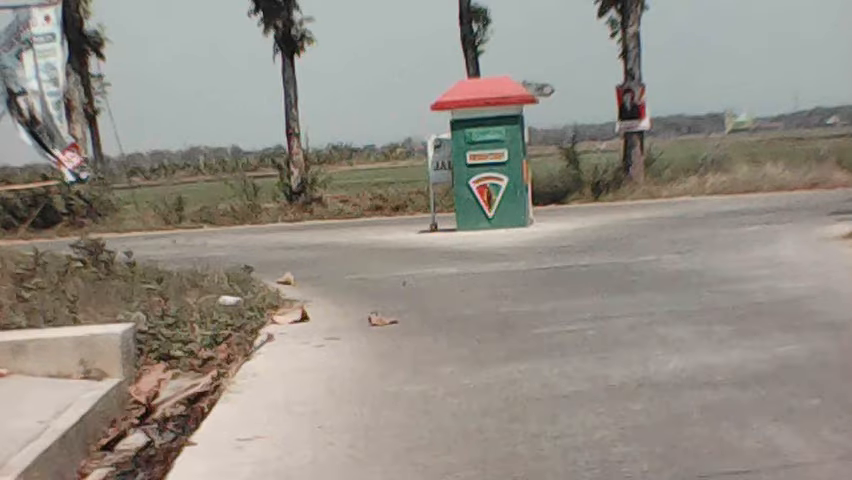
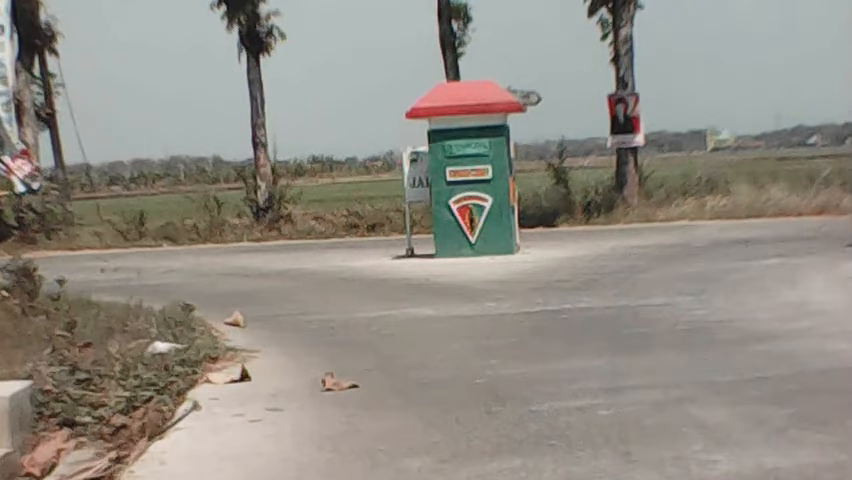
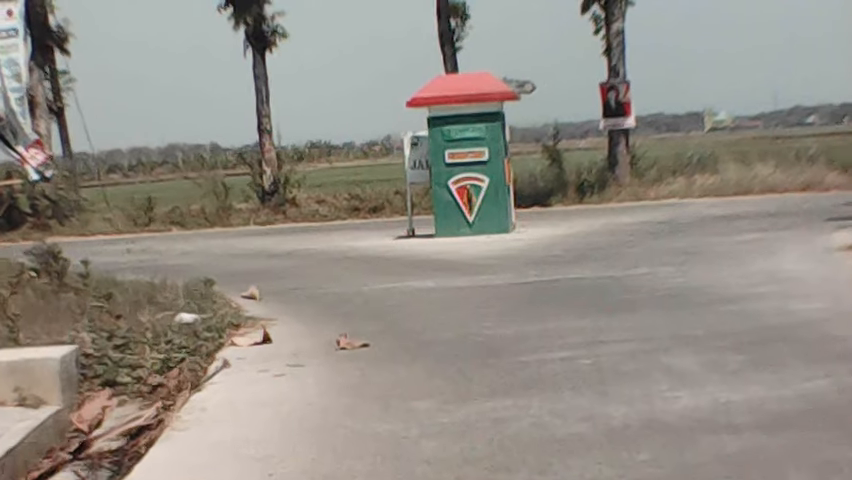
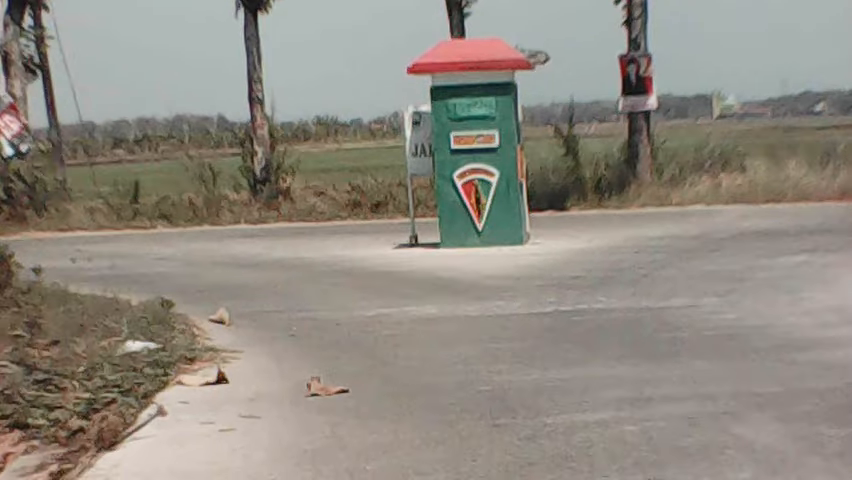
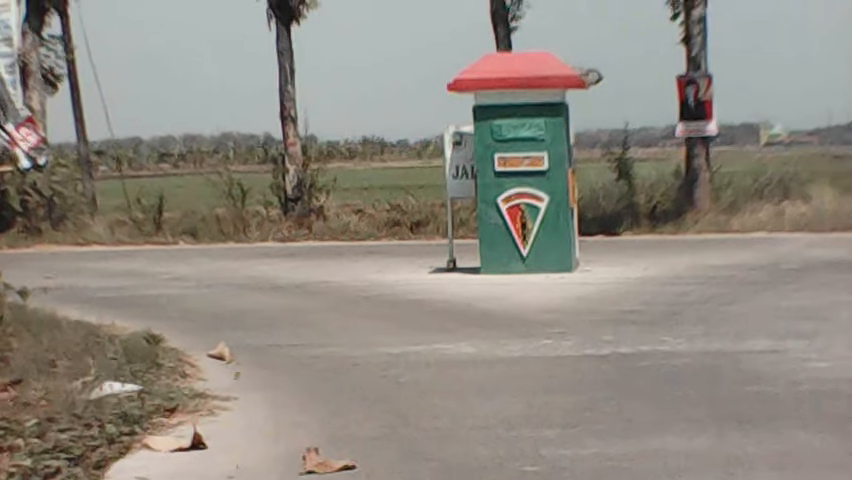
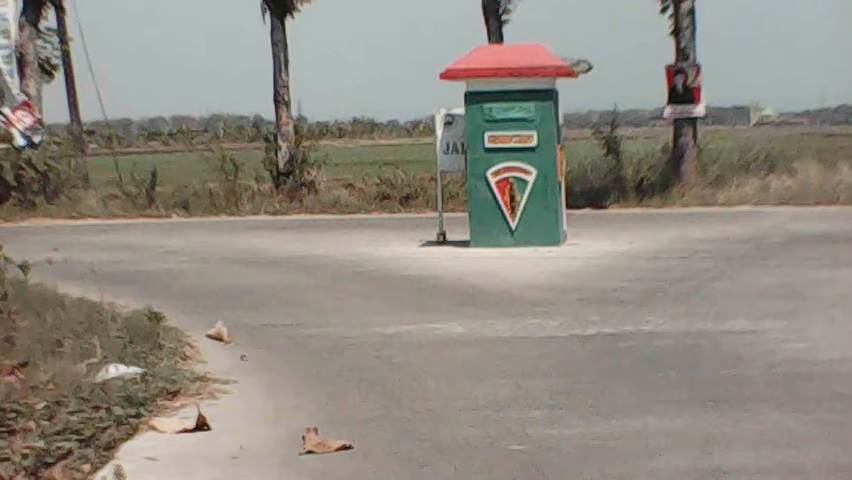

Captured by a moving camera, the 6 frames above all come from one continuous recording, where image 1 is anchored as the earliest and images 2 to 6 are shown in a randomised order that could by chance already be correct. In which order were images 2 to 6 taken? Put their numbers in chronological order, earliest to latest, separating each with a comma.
3, 2, 4, 6, 5
